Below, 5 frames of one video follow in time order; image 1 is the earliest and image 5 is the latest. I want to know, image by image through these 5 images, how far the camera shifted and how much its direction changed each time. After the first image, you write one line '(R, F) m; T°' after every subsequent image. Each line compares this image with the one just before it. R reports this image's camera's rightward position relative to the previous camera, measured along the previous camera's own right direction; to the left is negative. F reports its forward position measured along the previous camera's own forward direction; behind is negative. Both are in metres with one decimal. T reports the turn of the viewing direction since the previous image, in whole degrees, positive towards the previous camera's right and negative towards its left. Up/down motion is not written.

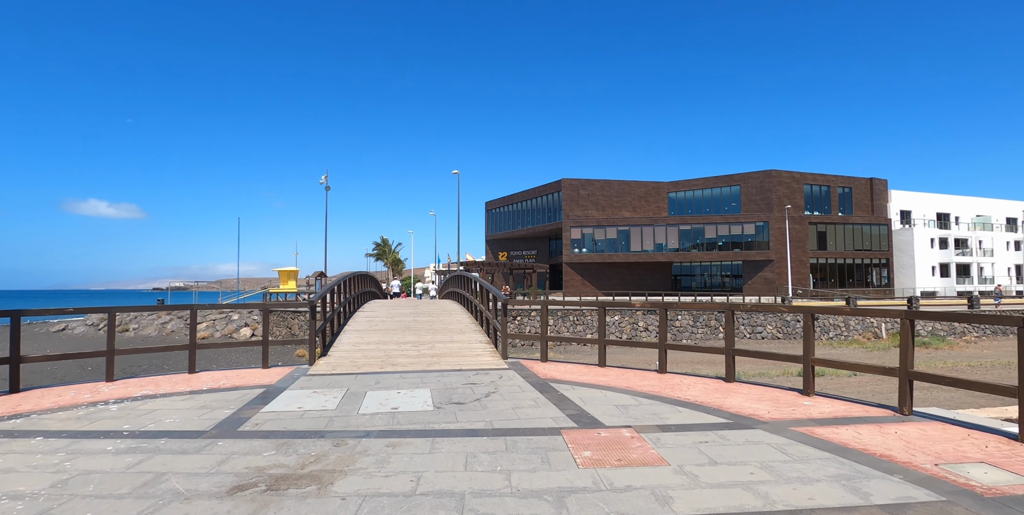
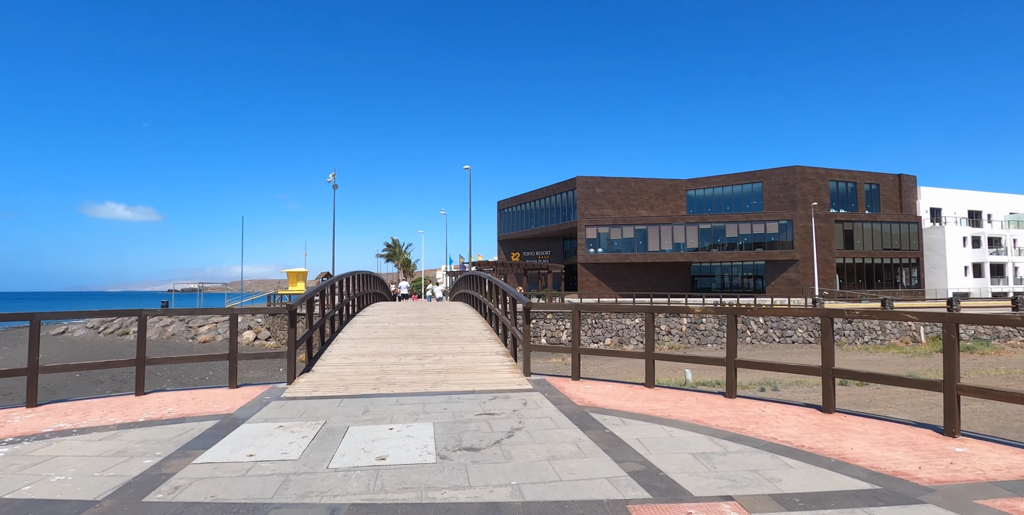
(-0.2, +1.5) m; -1°
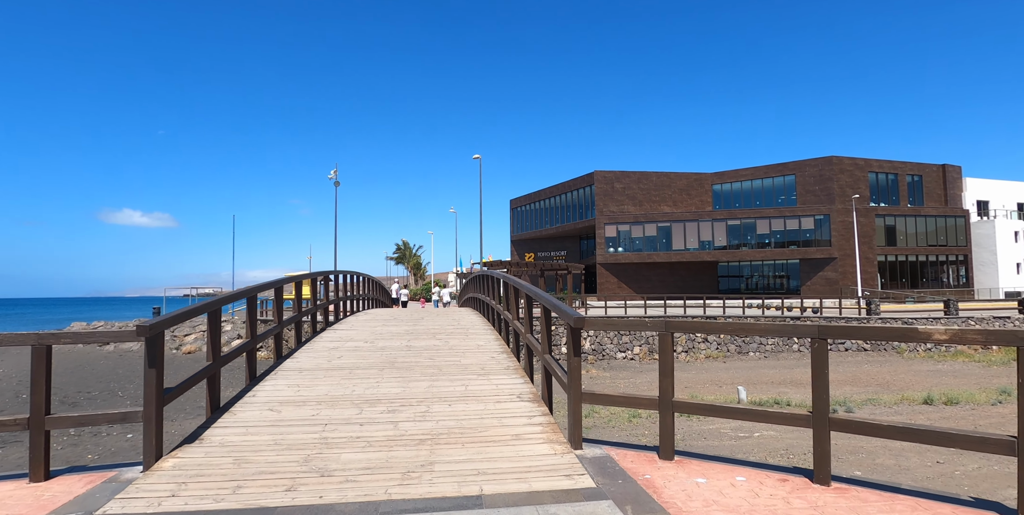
(-0.2, +2.9) m; -1°
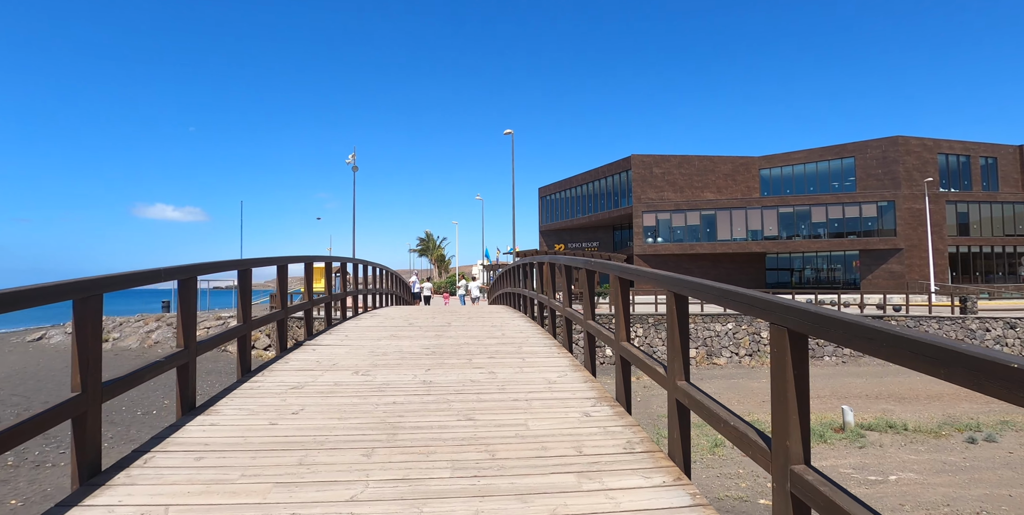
(-0.6, +2.9) m; -3°
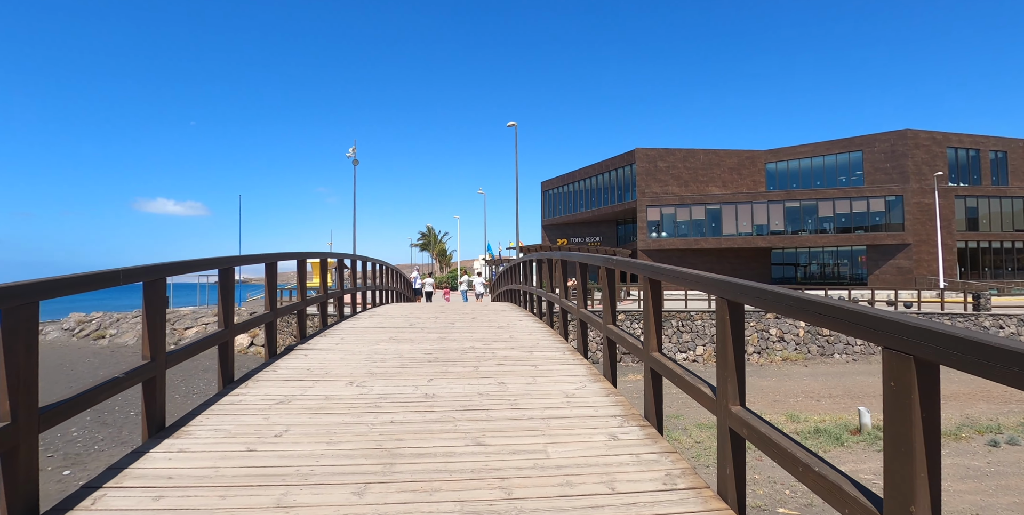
(-0.1, +0.4) m; 0°
